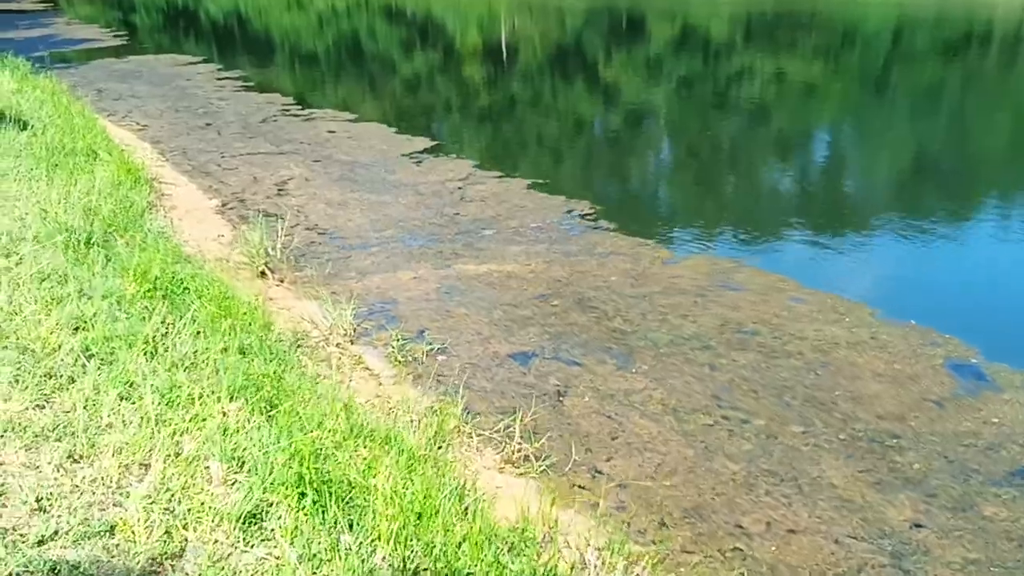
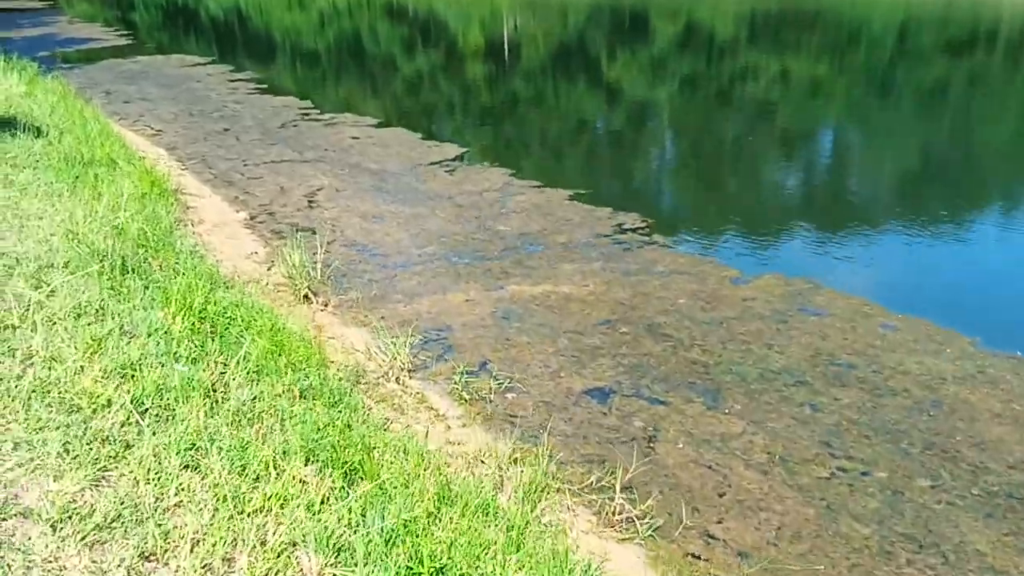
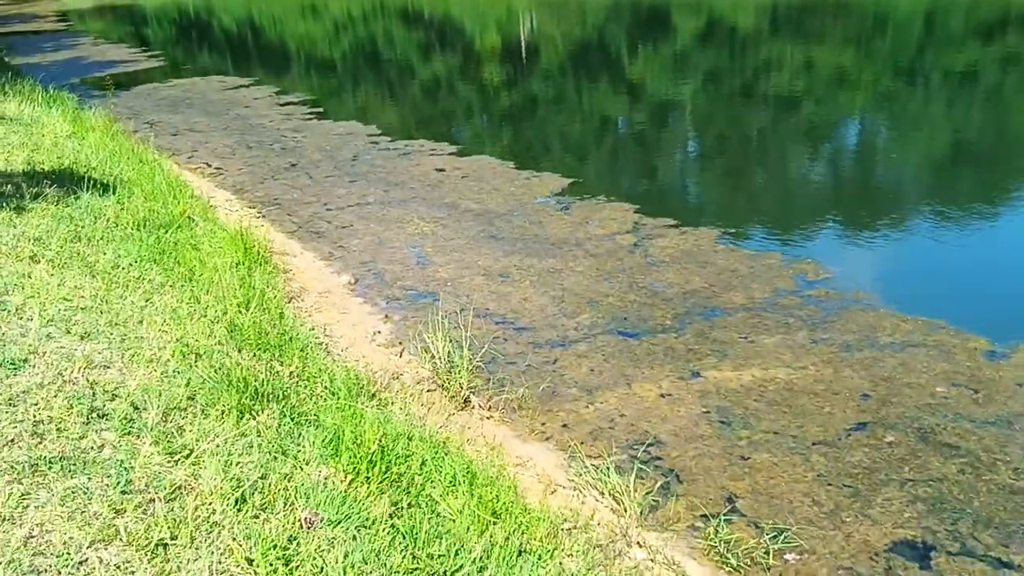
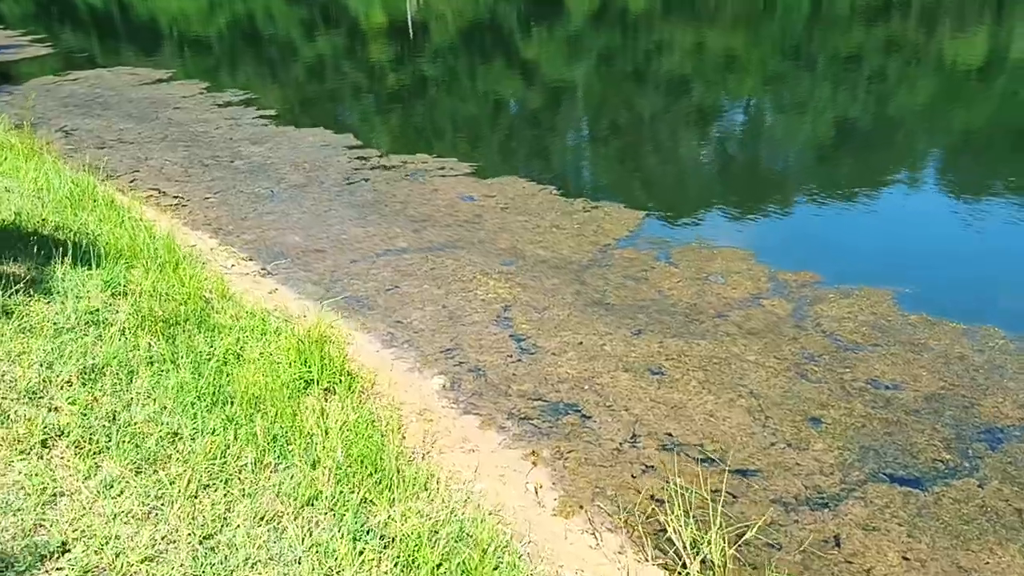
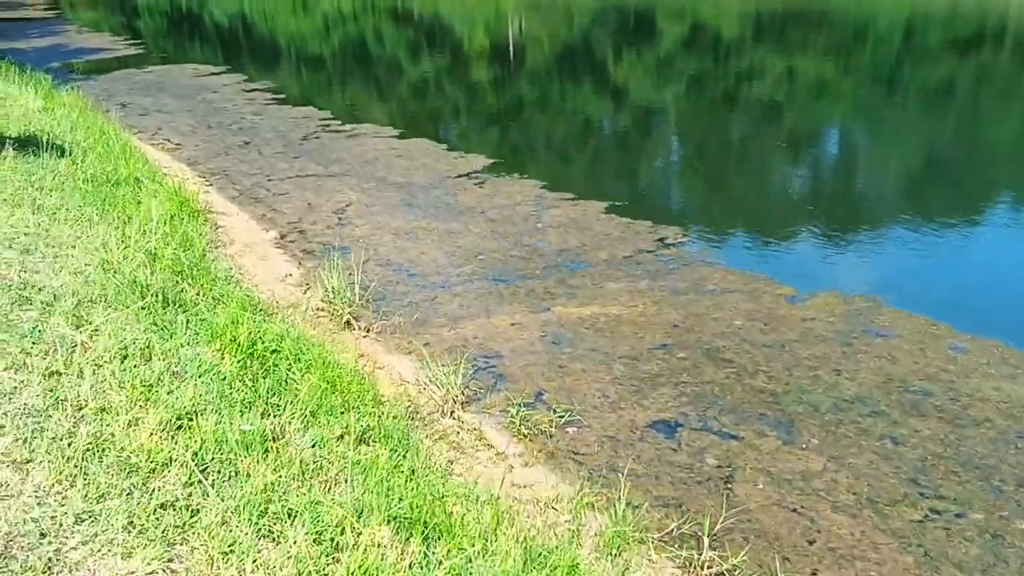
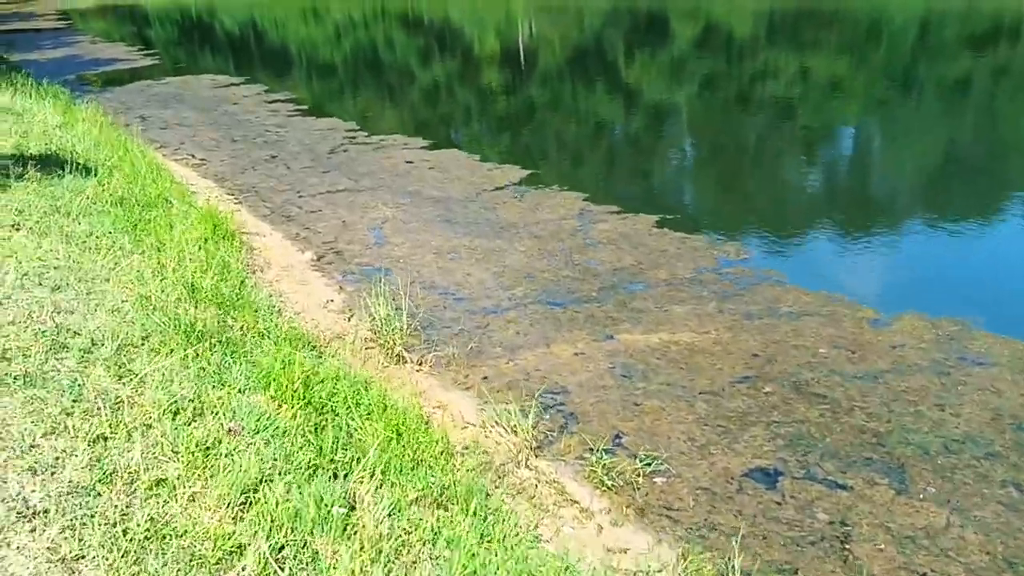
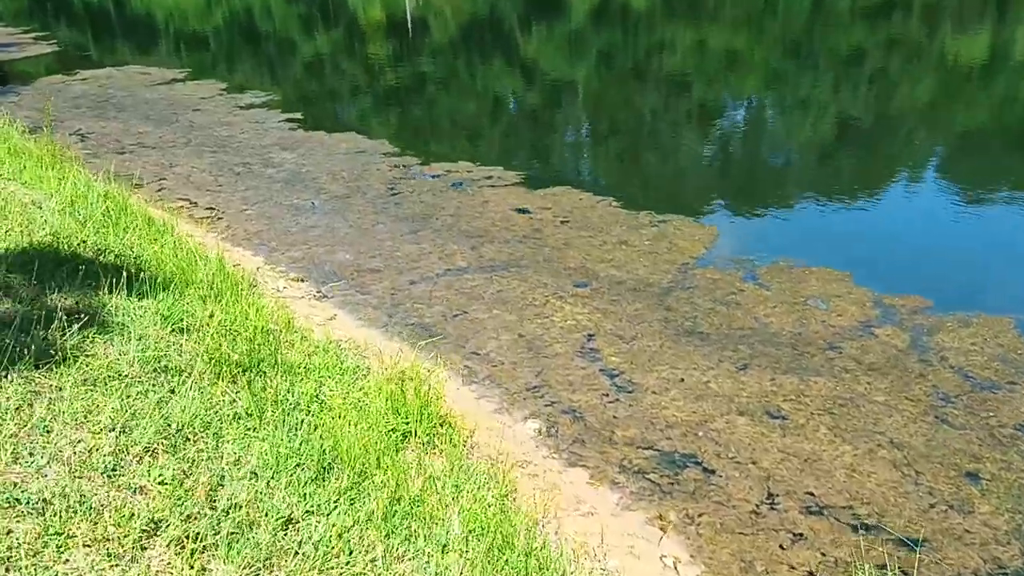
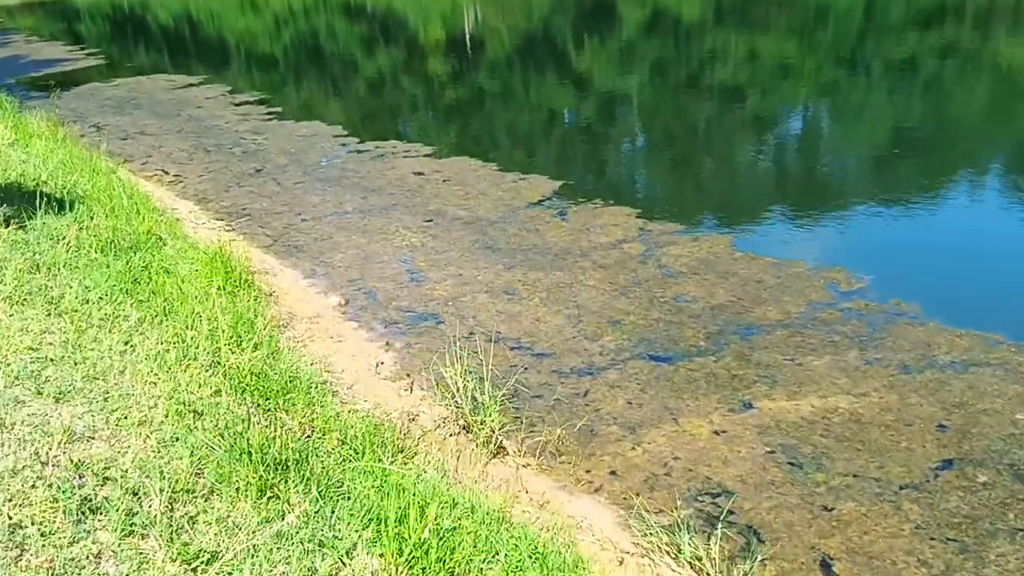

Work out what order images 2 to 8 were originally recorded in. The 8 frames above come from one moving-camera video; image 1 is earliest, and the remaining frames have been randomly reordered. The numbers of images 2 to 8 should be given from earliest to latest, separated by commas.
2, 5, 6, 3, 8, 4, 7
